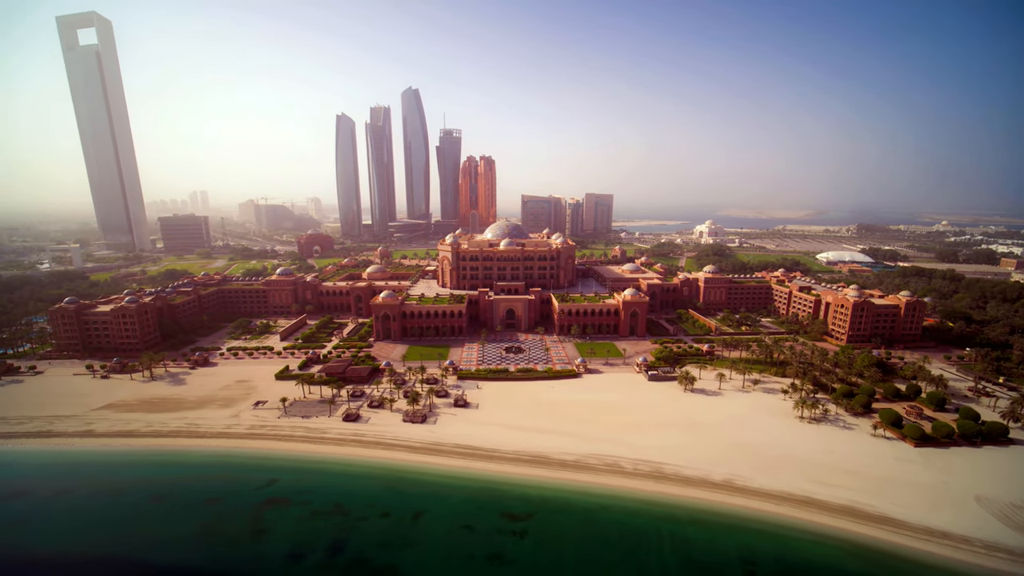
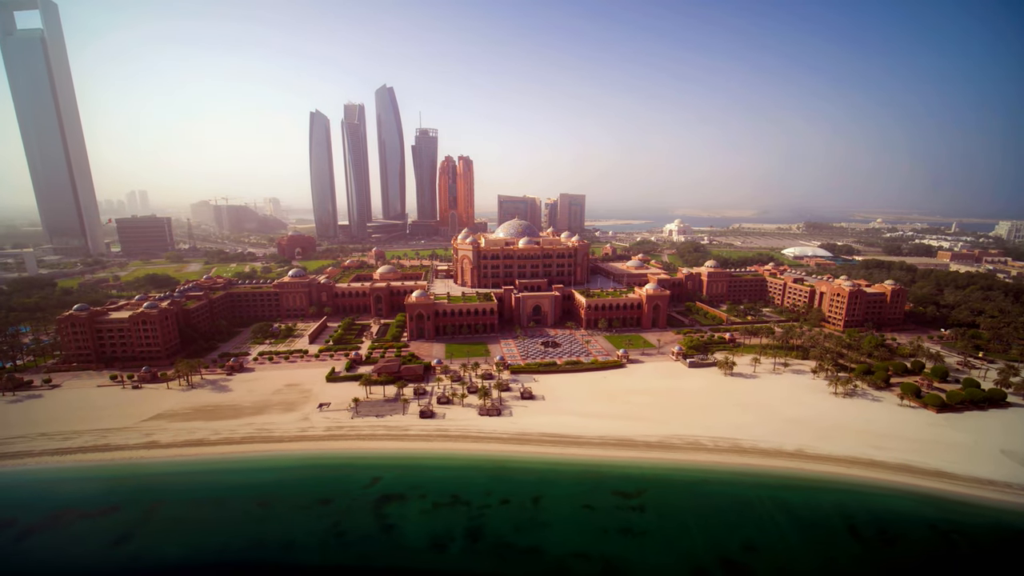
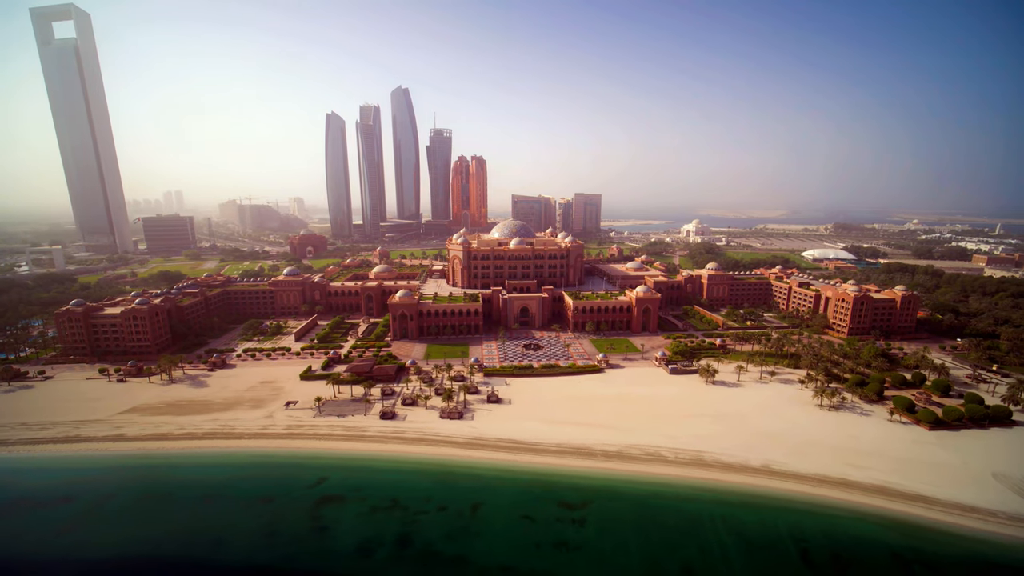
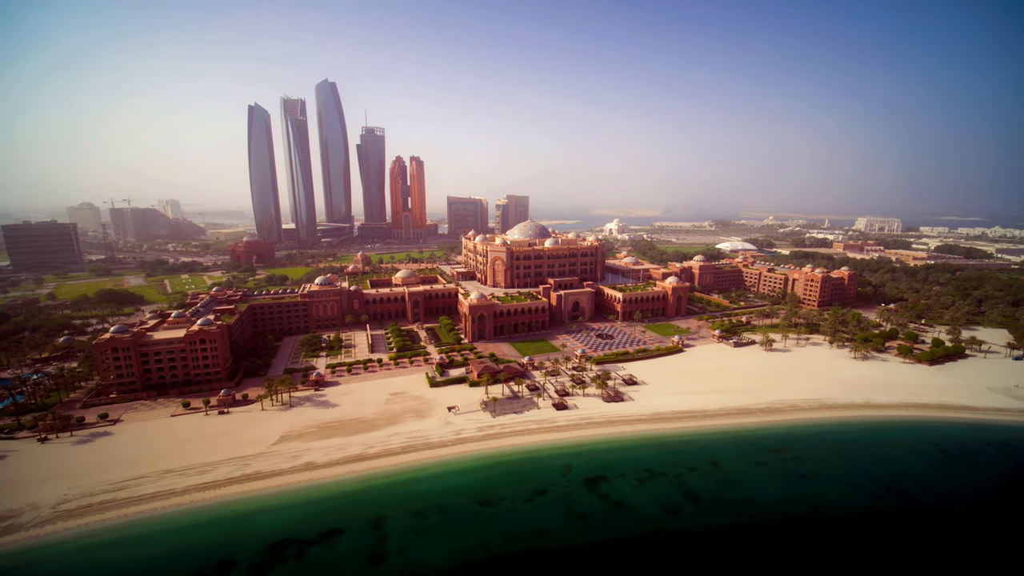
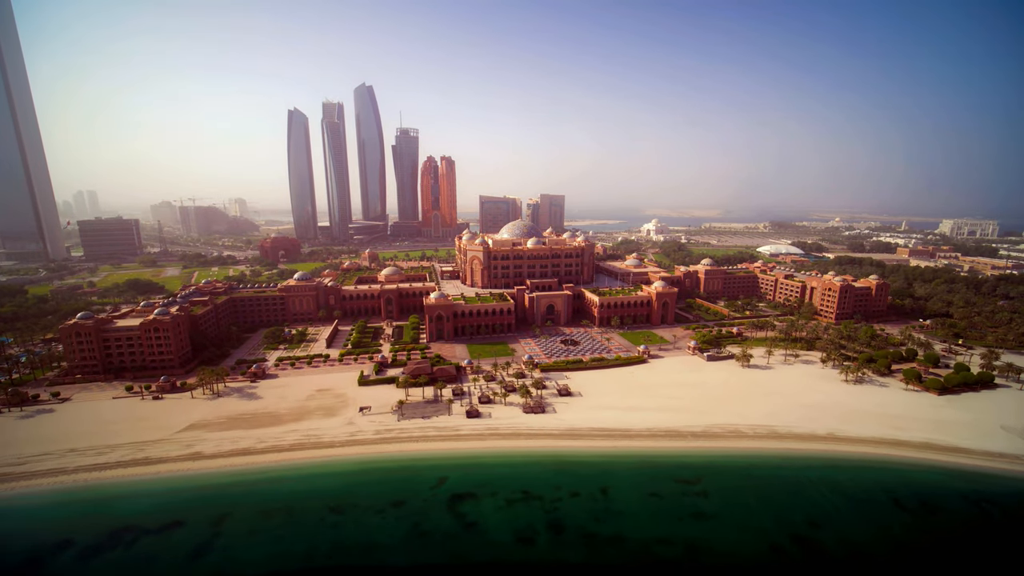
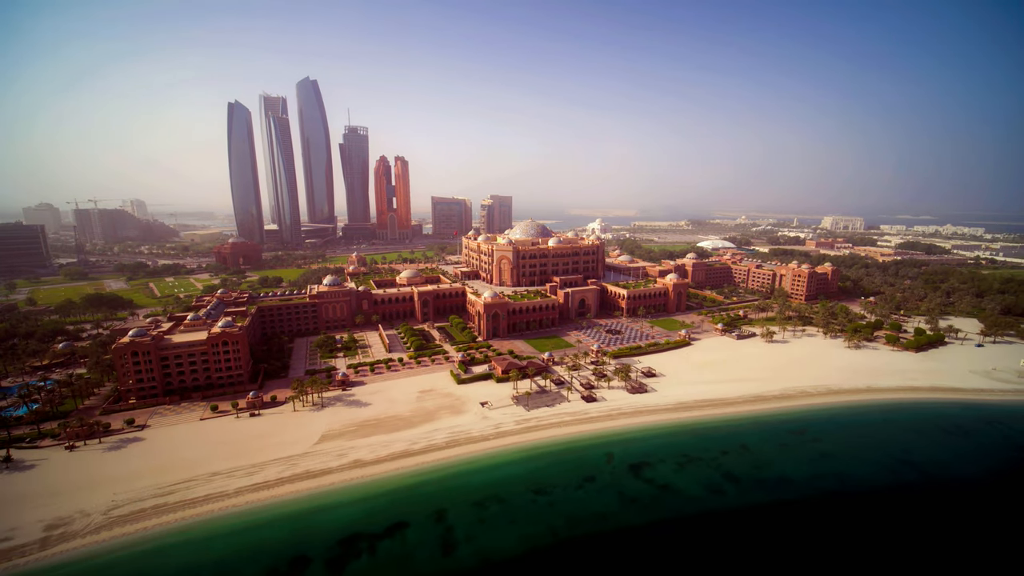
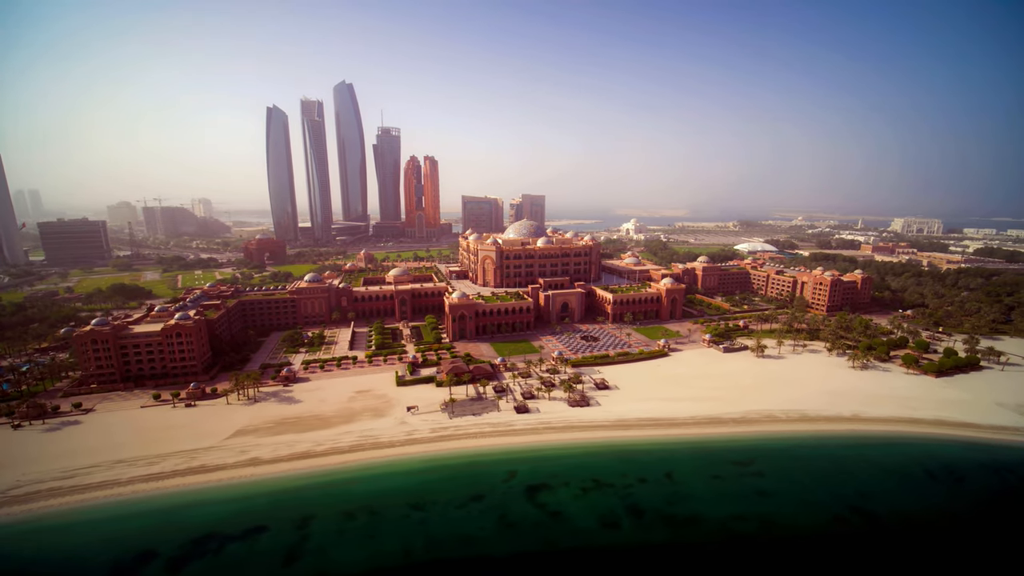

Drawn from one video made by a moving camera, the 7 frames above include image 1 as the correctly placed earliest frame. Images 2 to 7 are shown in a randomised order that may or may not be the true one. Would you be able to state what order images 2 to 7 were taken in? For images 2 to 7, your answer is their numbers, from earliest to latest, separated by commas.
3, 2, 5, 7, 4, 6
